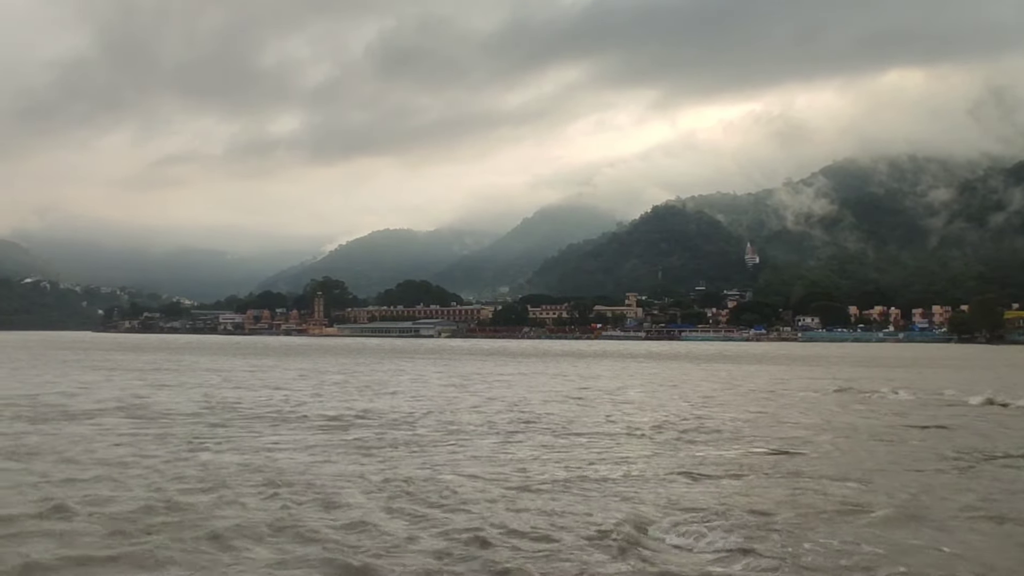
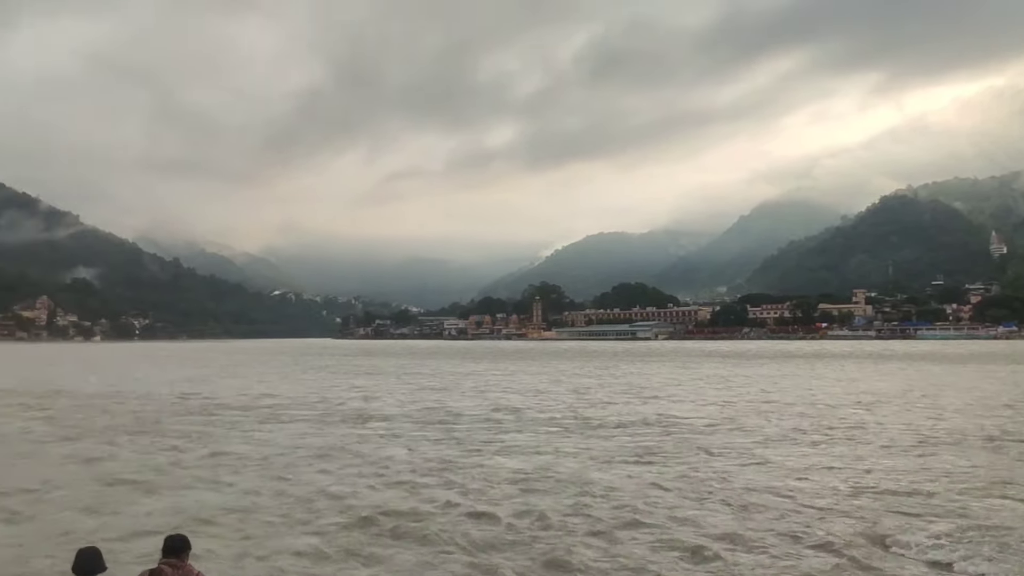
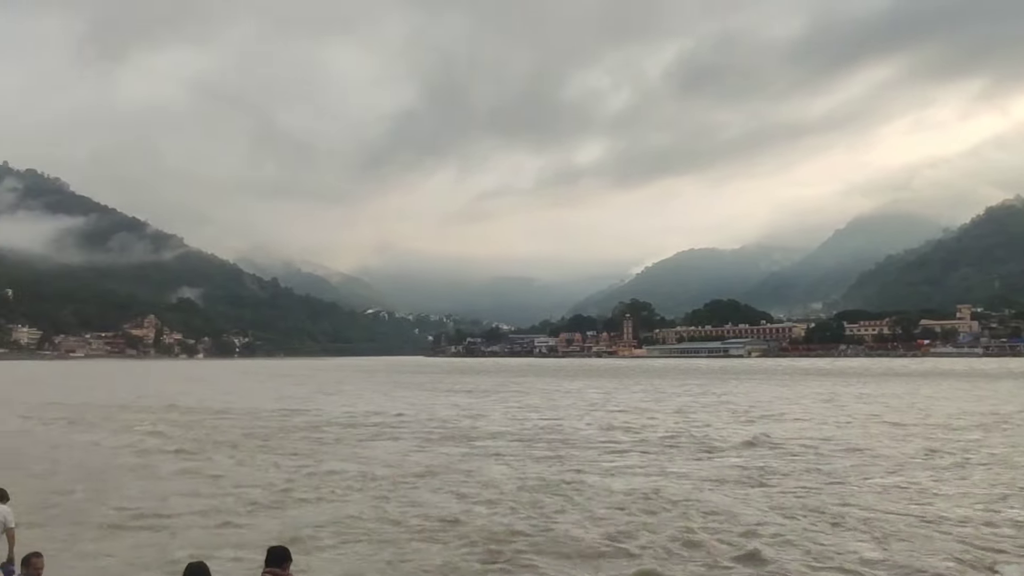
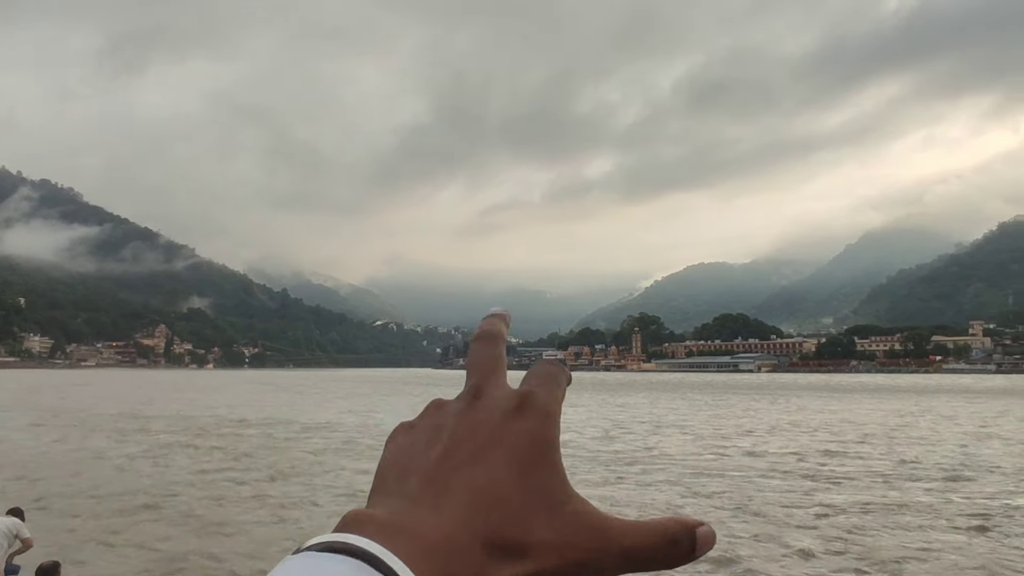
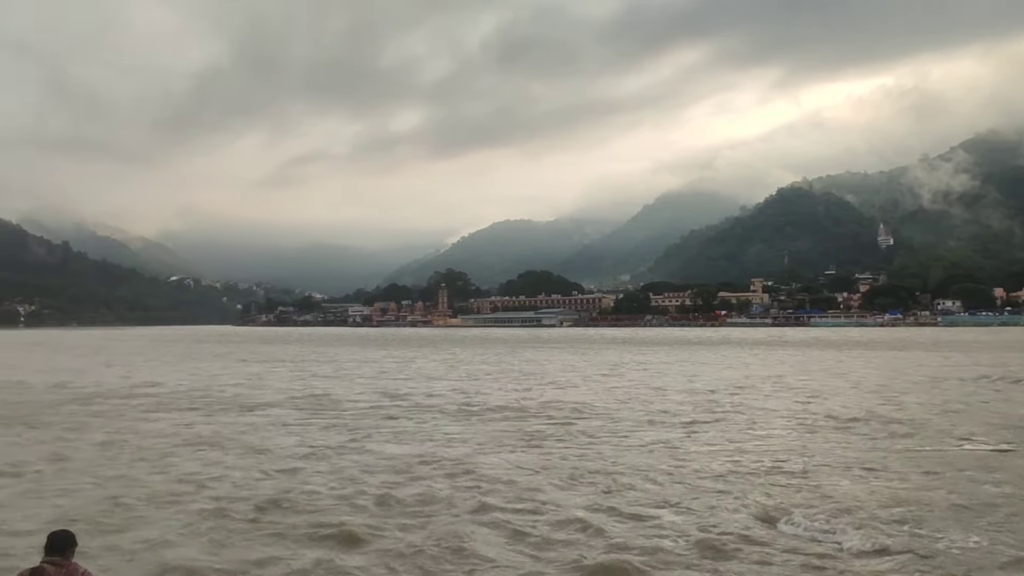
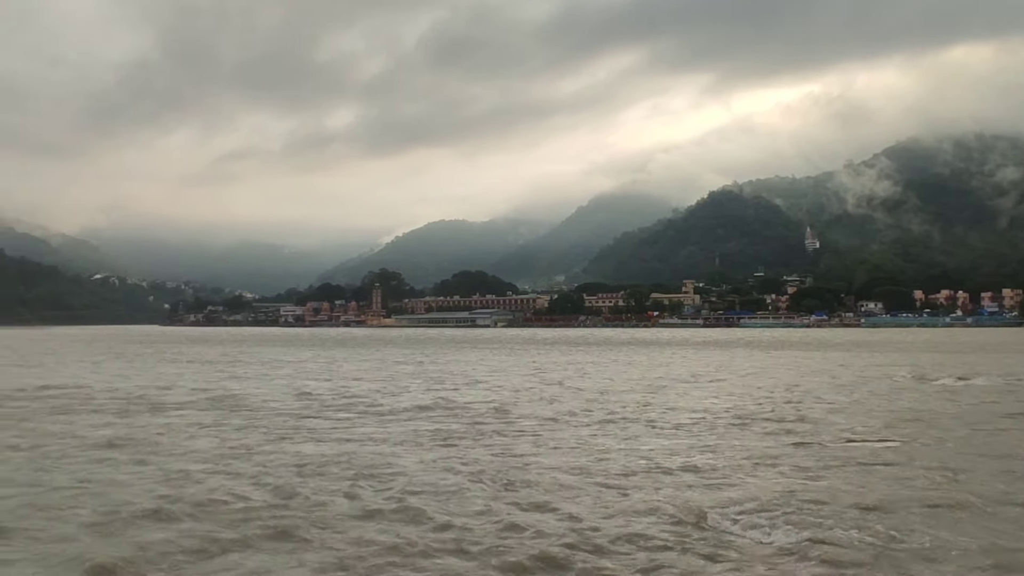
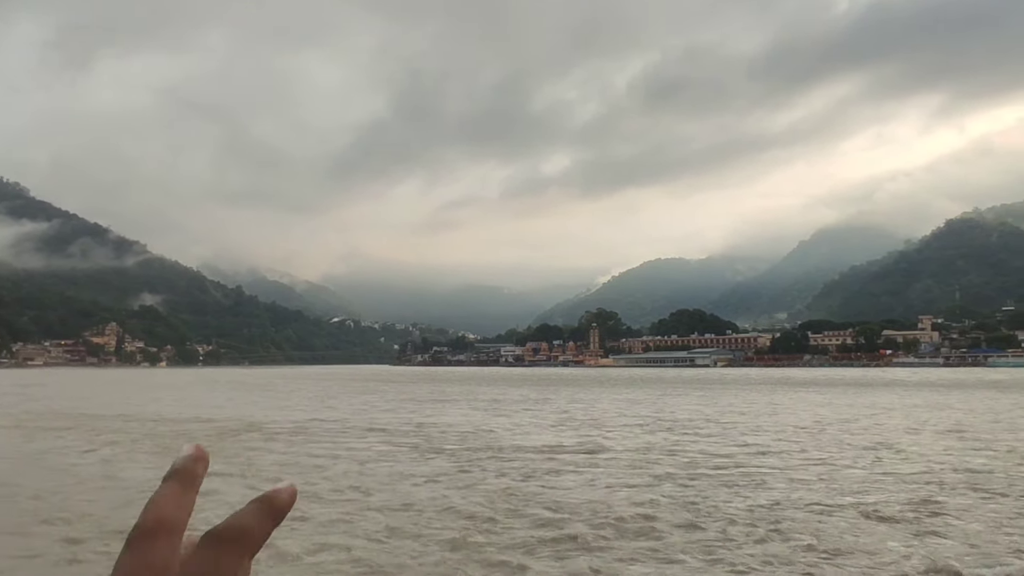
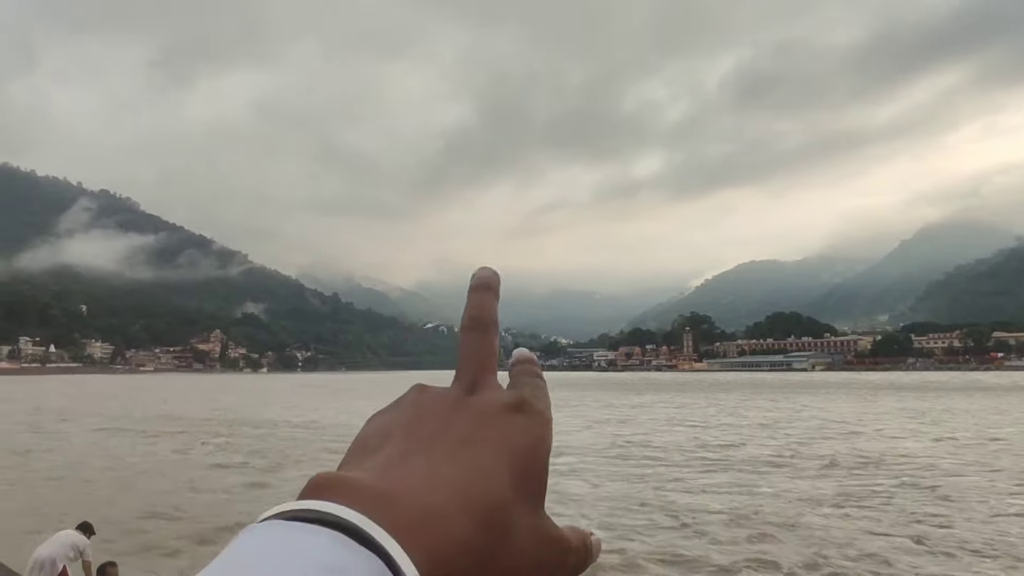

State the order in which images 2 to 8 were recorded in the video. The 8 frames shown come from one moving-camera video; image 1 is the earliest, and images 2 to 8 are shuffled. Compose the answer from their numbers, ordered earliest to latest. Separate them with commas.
6, 5, 2, 3, 8, 4, 7
